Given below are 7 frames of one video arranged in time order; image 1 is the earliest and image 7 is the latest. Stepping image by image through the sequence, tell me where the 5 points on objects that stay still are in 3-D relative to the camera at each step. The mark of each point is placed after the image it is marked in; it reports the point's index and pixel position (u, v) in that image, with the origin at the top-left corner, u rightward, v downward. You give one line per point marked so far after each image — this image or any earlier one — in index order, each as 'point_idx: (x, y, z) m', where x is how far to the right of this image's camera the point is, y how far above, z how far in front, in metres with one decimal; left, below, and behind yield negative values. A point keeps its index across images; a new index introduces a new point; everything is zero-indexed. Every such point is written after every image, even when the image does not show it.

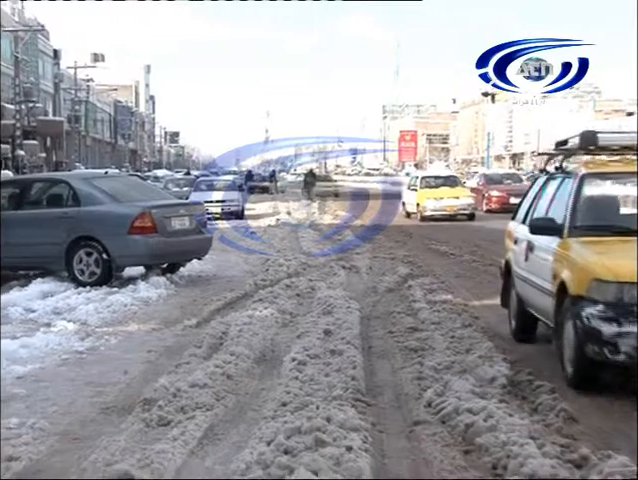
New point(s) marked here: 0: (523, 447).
0: (+1.2, -1.2, +4.7) m
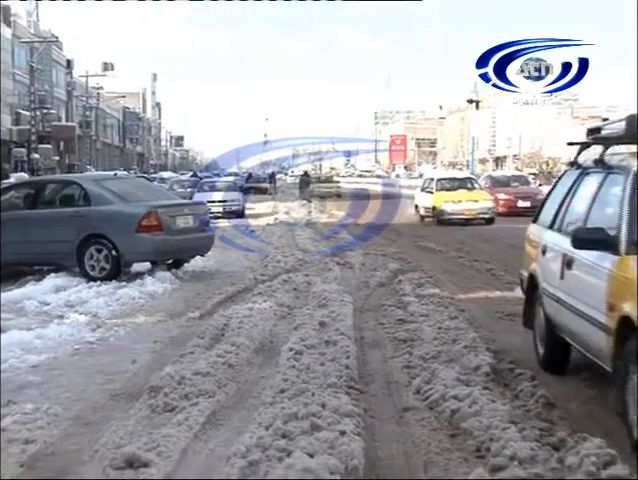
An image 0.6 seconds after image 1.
0: (+1.2, -1.2, +5.0) m
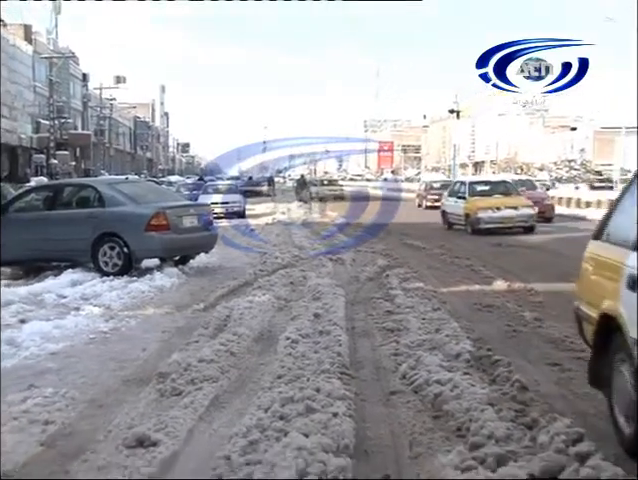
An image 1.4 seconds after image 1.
0: (+1.1, -1.2, +5.5) m
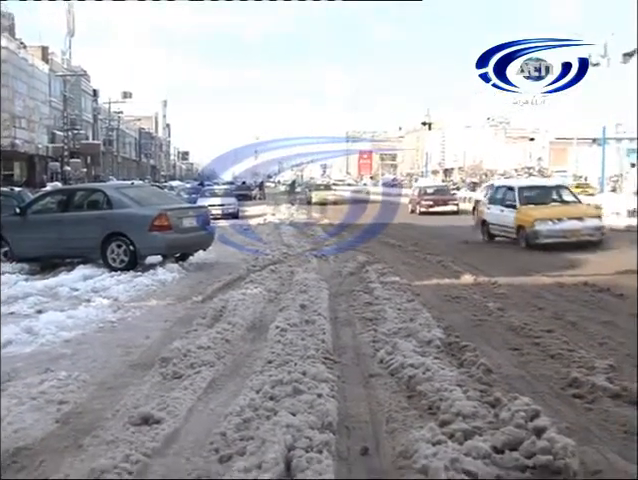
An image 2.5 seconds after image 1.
0: (+1.0, -1.2, +6.2) m
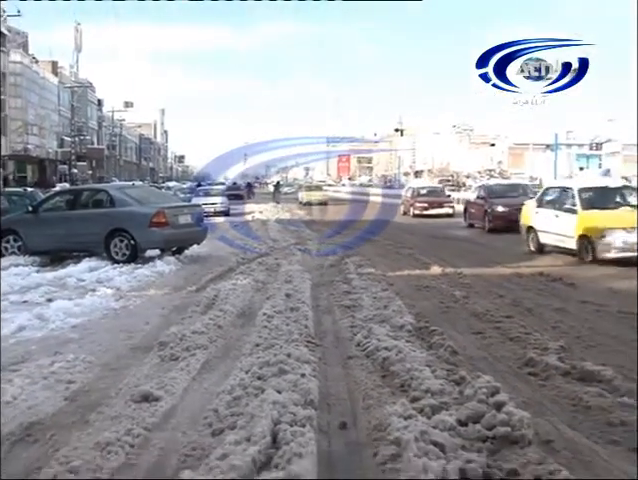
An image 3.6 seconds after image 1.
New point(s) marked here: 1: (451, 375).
0: (+0.9, -1.1, +6.9) m
1: (+1.1, -1.2, +6.9) m
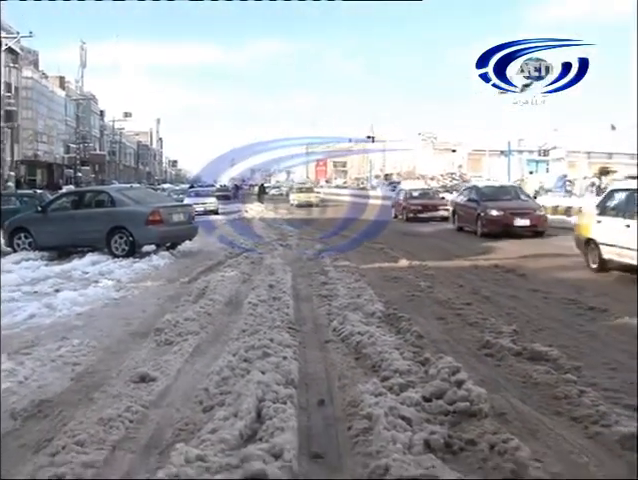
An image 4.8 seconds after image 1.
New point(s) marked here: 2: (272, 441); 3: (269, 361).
0: (+0.7, -1.1, +7.7) m
1: (+0.9, -1.1, +7.7) m
2: (-0.3, -1.4, +5.9) m
3: (-0.5, -1.1, +7.6) m
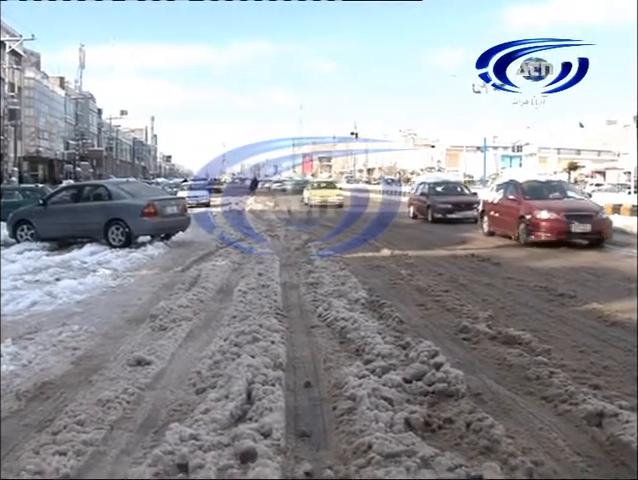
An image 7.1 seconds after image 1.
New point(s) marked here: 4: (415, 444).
0: (+0.5, -1.0, +8.2) m
1: (+0.8, -1.0, +8.2) m
2: (-0.5, -1.4, +6.4) m
3: (-0.6, -1.0, +8.0) m
4: (+0.7, -1.4, +5.7) m
